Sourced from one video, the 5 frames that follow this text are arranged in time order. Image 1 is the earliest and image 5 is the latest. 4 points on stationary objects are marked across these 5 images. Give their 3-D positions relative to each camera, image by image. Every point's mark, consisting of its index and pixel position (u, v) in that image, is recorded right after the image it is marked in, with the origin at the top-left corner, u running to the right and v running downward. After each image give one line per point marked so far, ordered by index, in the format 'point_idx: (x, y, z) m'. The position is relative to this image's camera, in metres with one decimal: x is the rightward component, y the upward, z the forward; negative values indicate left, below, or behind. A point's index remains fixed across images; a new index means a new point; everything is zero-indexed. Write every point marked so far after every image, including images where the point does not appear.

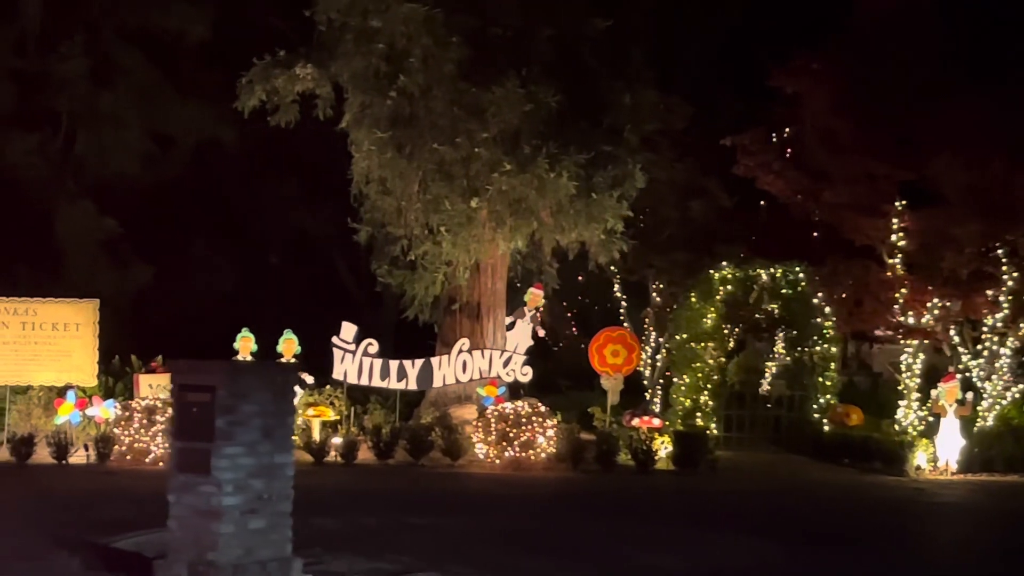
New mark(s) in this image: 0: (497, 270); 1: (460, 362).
0: (-0.2, +0.2, +19.0) m
1: (-0.6, -0.9, +17.9) m
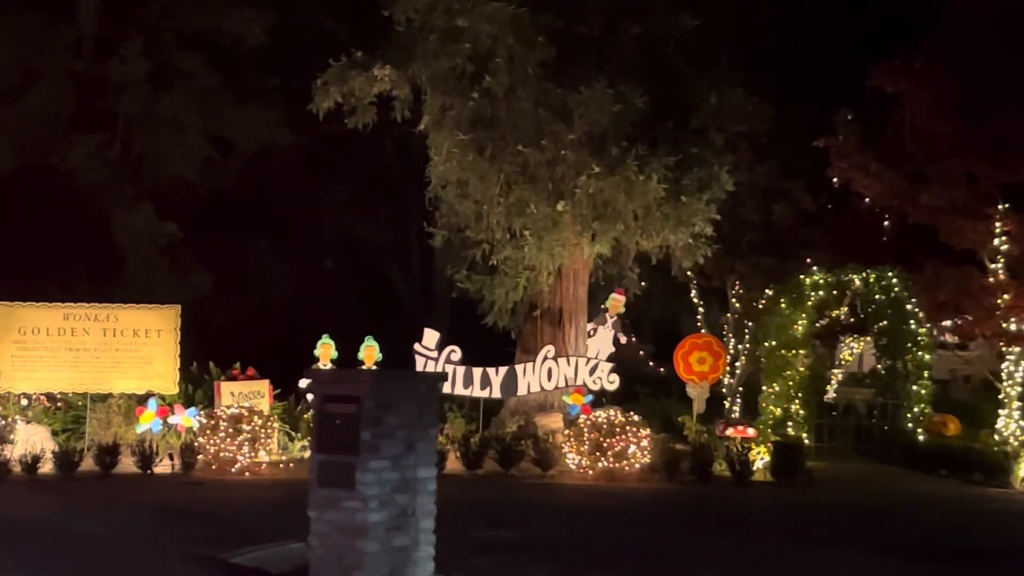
0: (+0.8, +0.2, +18.5) m
1: (+0.4, -1.0, +17.4) m
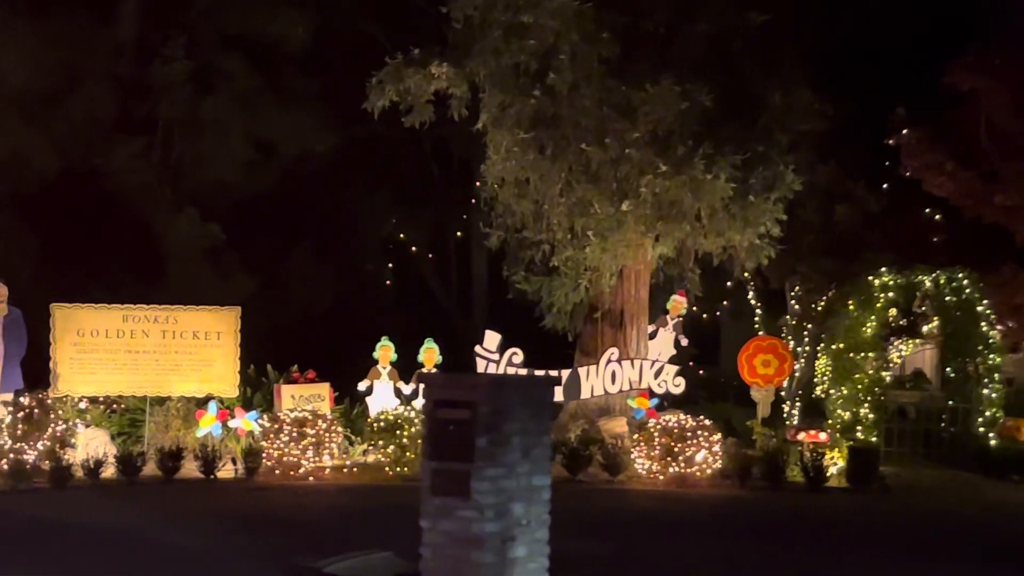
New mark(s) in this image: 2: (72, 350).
0: (+1.6, +0.2, +18.2) m
1: (+1.1, -1.0, +17.1) m
2: (-4.7, -0.7, +15.5) m
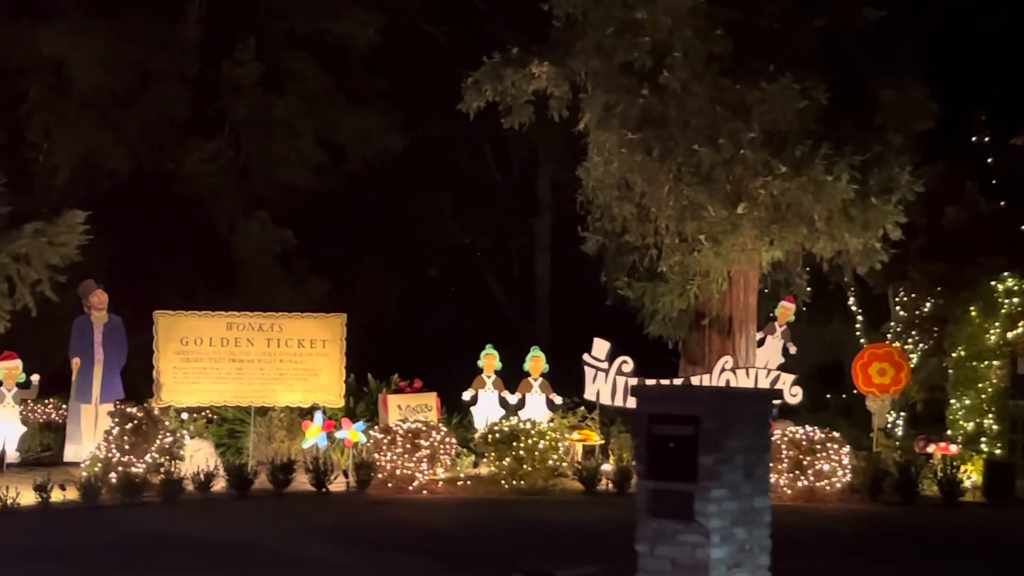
0: (+2.9, +0.1, +17.6) m
1: (+2.4, -1.1, +16.5) m
2: (-3.5, -0.7, +15.0) m
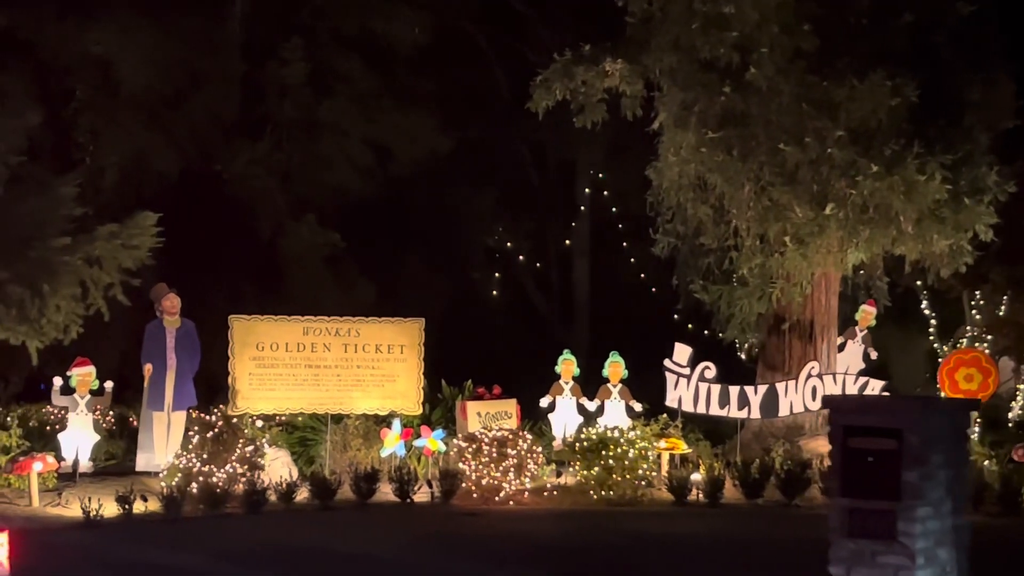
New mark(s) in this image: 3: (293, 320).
0: (+3.7, 0.0, +17.1) m
1: (+3.3, -1.1, +16.0) m
2: (-2.6, -0.8, +14.6) m
3: (-2.2, -0.3, +14.7) m
